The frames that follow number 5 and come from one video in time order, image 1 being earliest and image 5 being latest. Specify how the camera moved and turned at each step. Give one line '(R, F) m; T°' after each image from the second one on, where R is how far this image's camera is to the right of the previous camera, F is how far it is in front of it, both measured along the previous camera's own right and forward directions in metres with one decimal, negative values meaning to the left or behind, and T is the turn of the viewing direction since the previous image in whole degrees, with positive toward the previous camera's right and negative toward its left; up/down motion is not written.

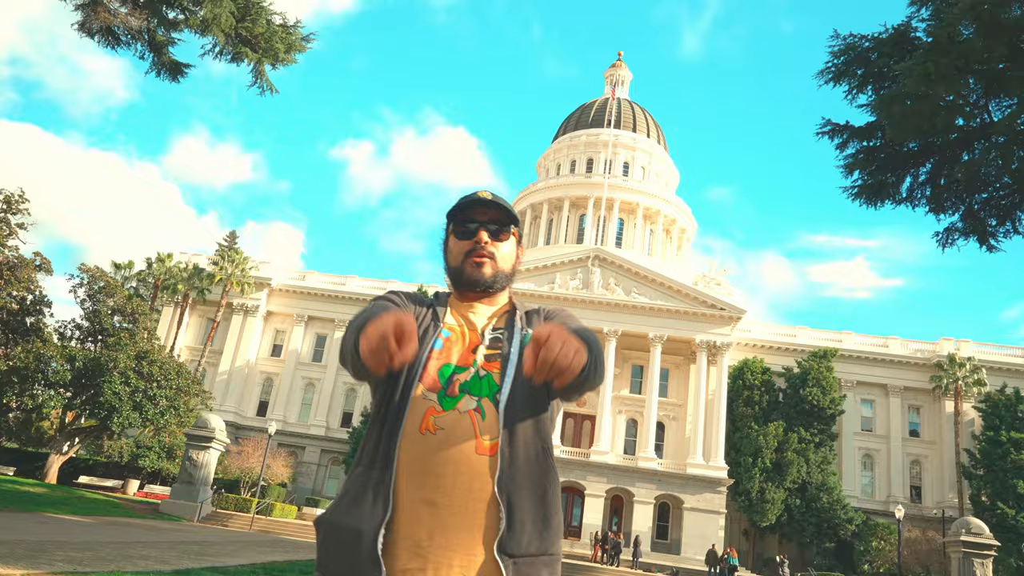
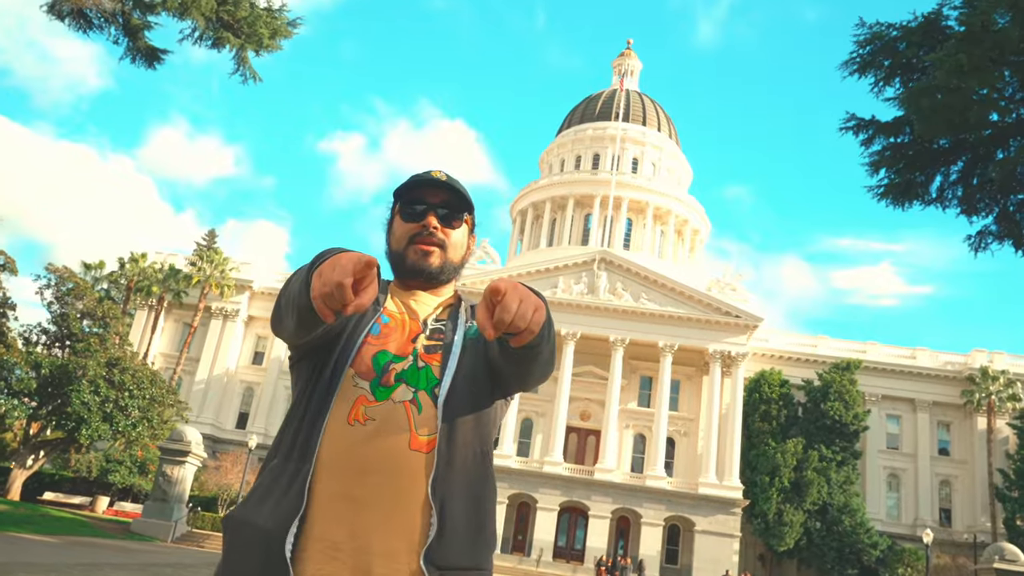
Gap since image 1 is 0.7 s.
(+0.1, +3.8) m; 0°
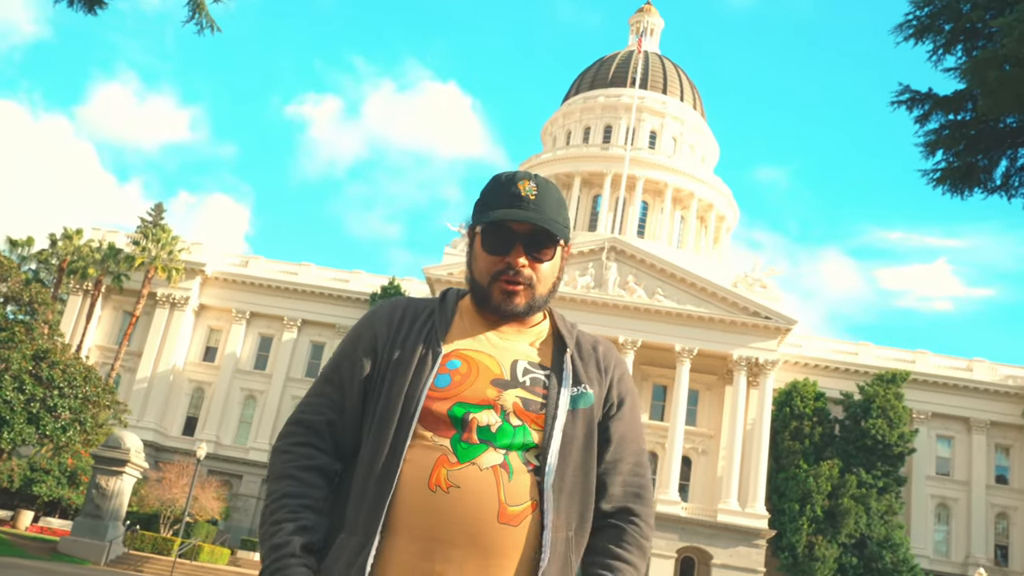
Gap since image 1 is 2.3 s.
(+0.2, +7.0) m; 0°
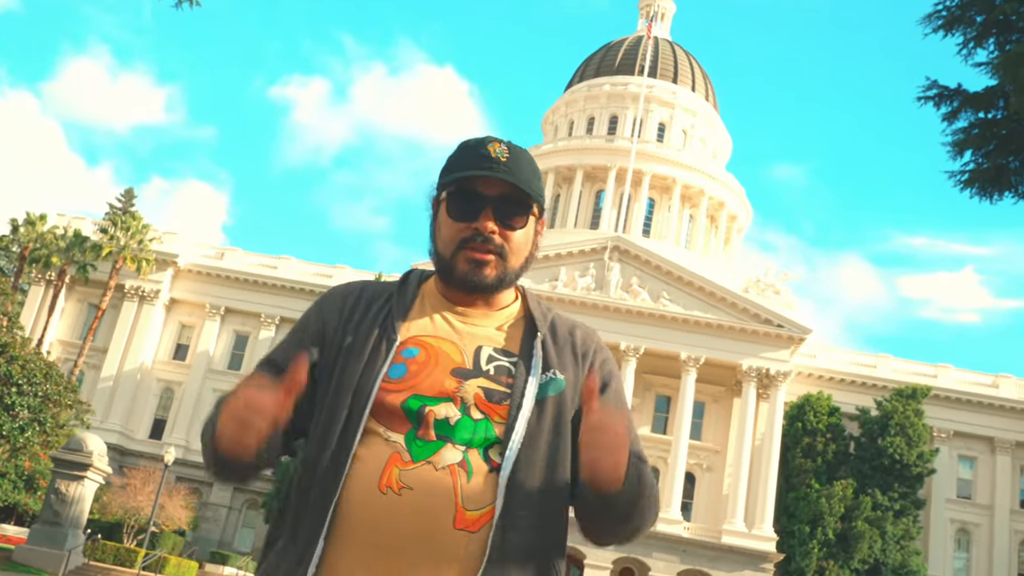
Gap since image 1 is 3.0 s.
(+0.1, +3.0) m; 0°
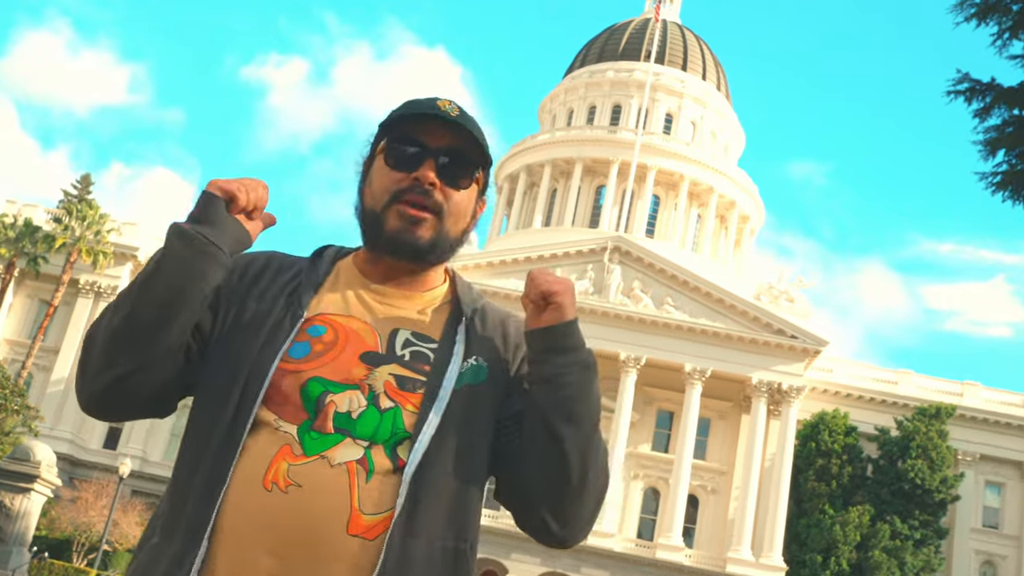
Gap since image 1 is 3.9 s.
(+0.2, +3.4) m; 0°
